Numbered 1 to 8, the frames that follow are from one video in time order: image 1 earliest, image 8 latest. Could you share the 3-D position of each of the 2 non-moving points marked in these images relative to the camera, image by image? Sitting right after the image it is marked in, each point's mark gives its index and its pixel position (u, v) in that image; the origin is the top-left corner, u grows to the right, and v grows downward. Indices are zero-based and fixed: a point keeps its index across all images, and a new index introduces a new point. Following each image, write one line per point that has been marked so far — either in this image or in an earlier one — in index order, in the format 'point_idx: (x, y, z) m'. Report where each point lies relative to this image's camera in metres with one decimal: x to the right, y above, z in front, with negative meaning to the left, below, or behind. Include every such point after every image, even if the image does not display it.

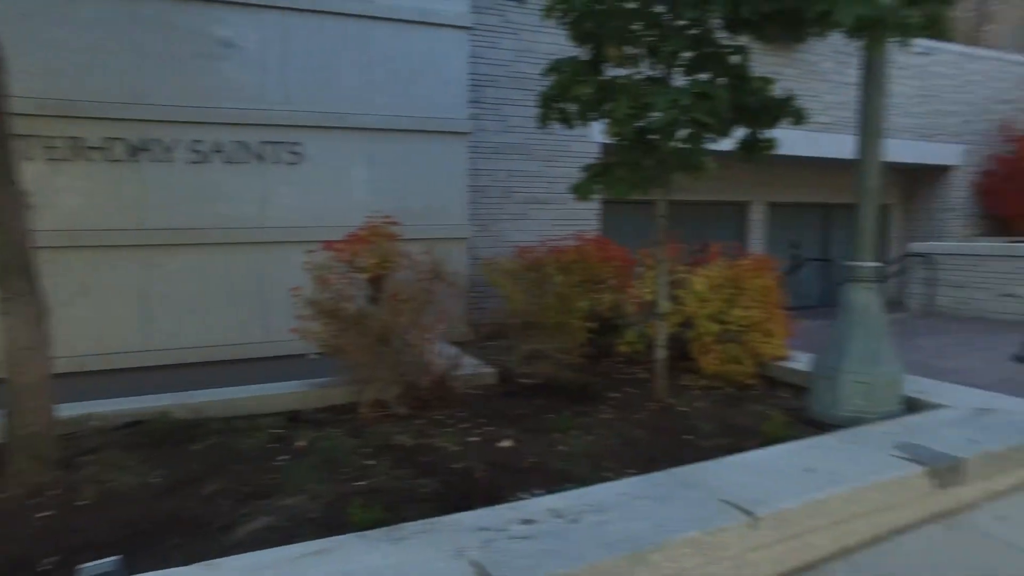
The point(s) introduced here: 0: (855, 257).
0: (+2.5, +0.2, +5.1) m
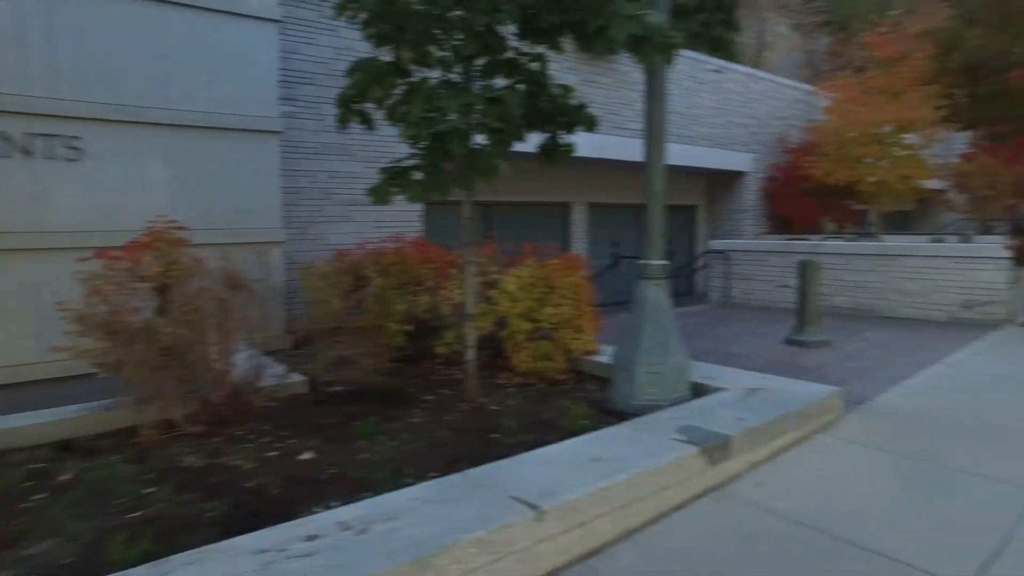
0: (+1.0, +0.3, +5.4) m
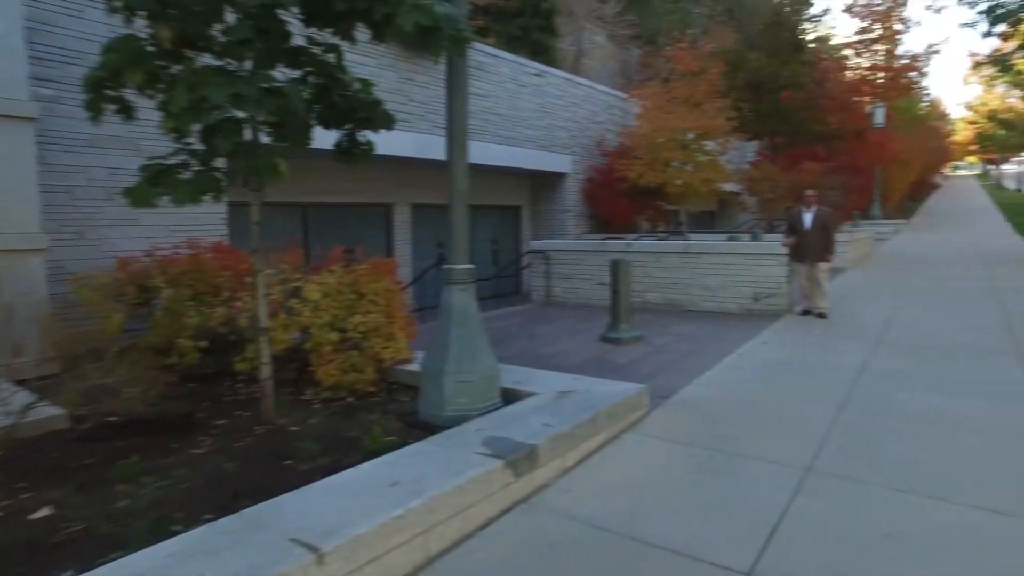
0: (-0.5, +0.2, +5.2) m
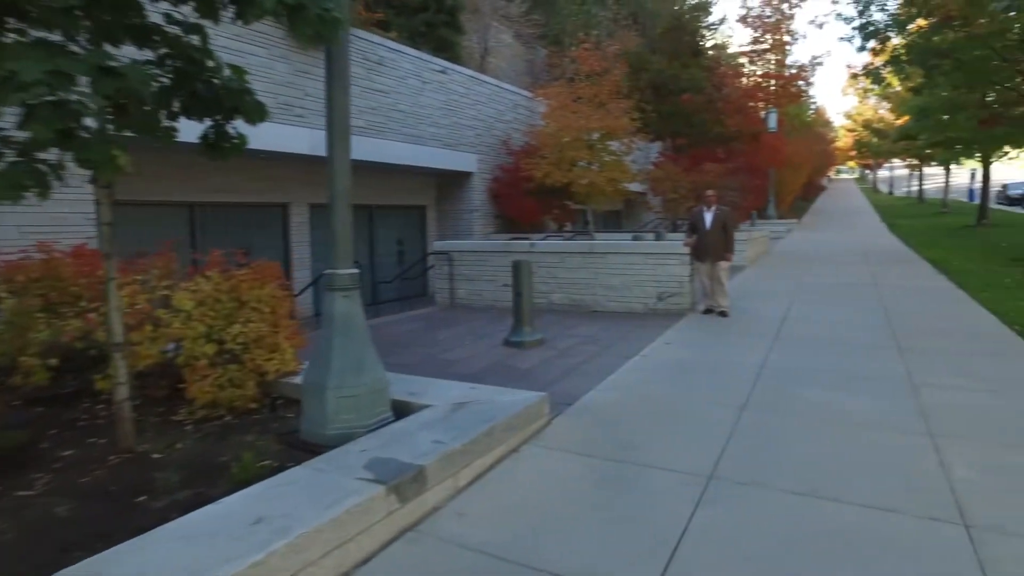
0: (-1.3, +0.2, +4.8) m
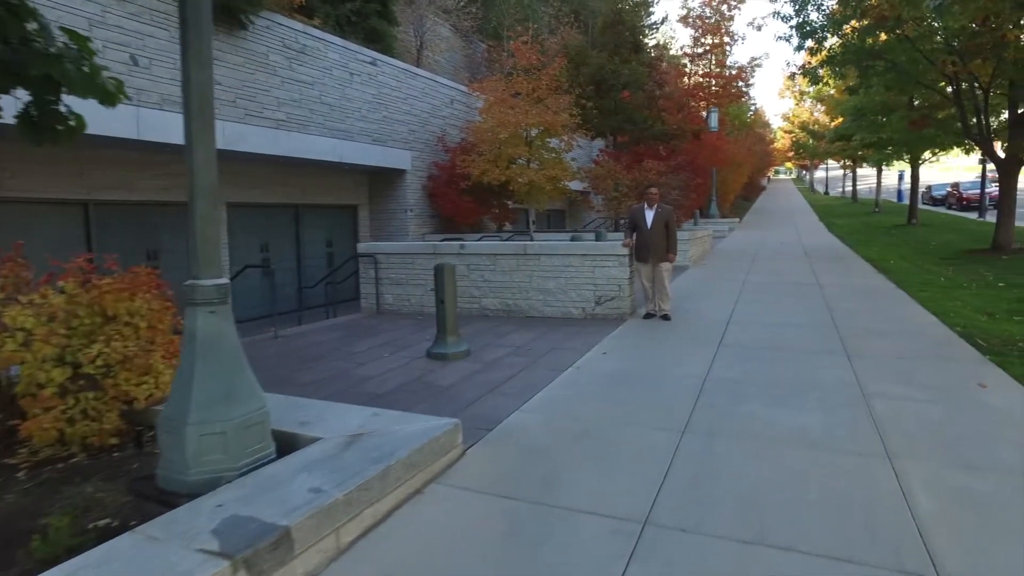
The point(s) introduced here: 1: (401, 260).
0: (-1.8, +0.1, +3.9) m
1: (-1.8, +0.5, +10.8) m
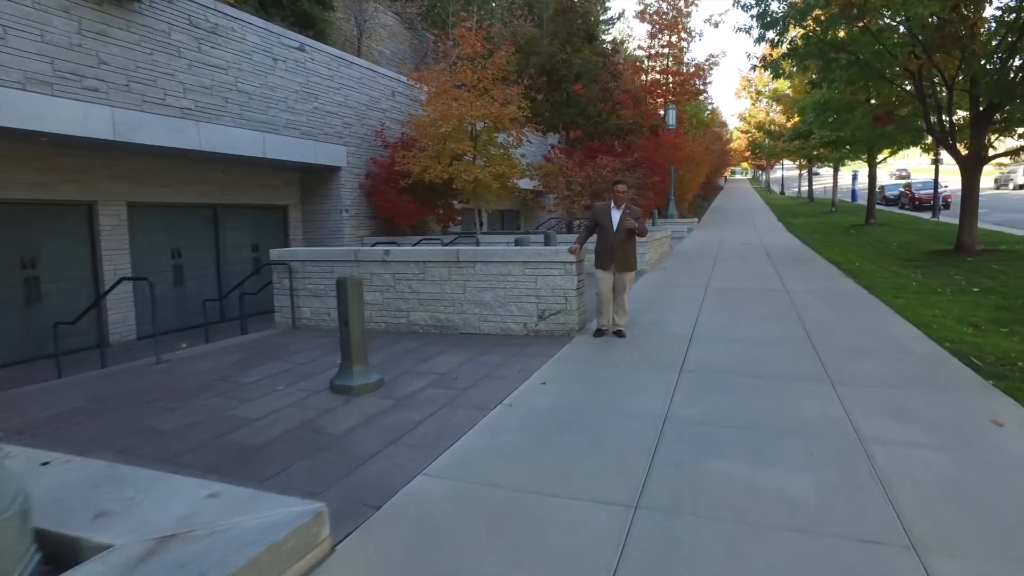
0: (-2.4, -0.1, +2.5) m
1: (-2.7, +0.3, +9.4) m
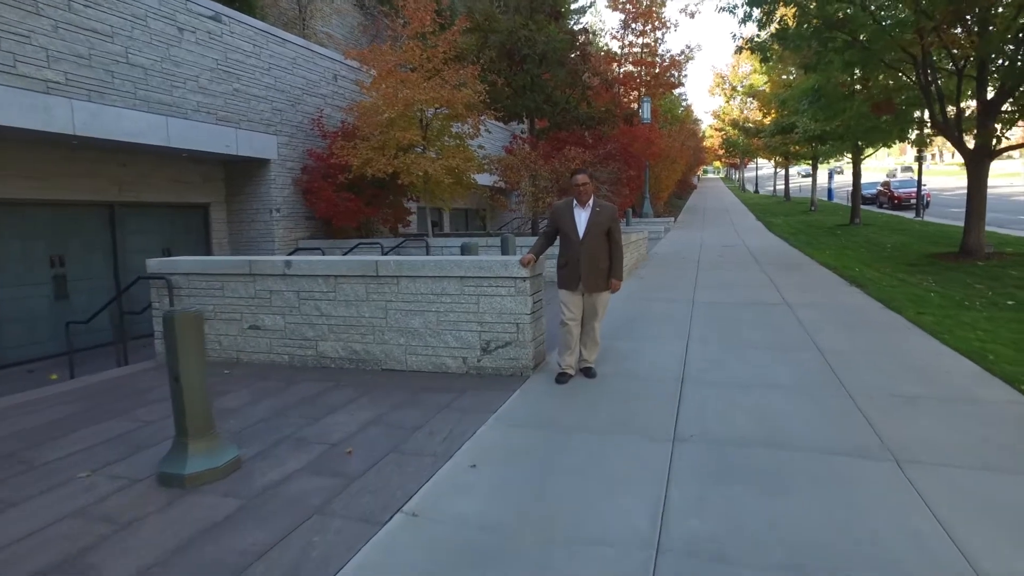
0: (-2.7, -0.3, +0.4) m
1: (-3.3, 0.0, +7.2) m
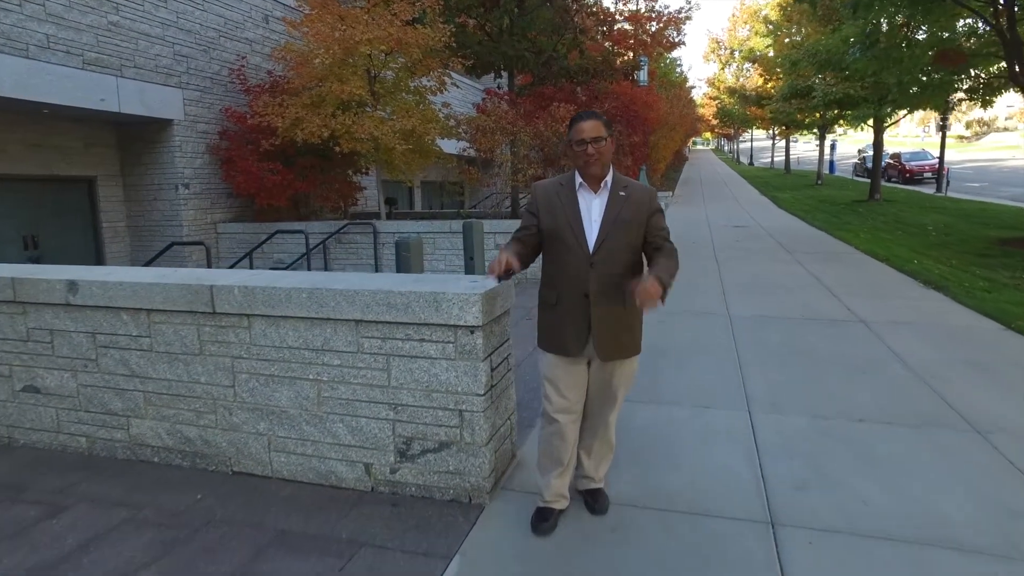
0: (-2.9, -0.8, -2.6) m
1: (-3.6, -0.2, +4.2) m
